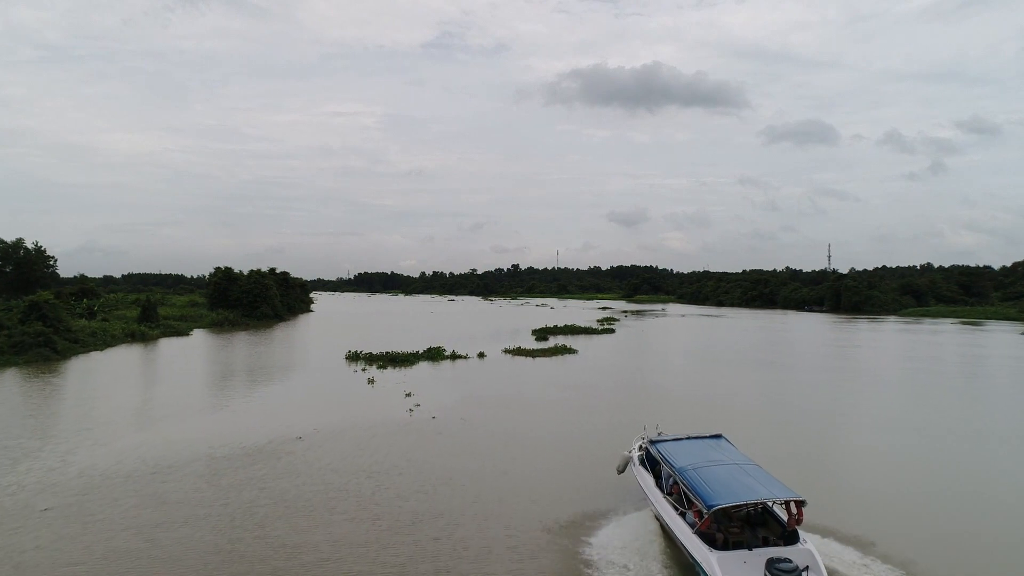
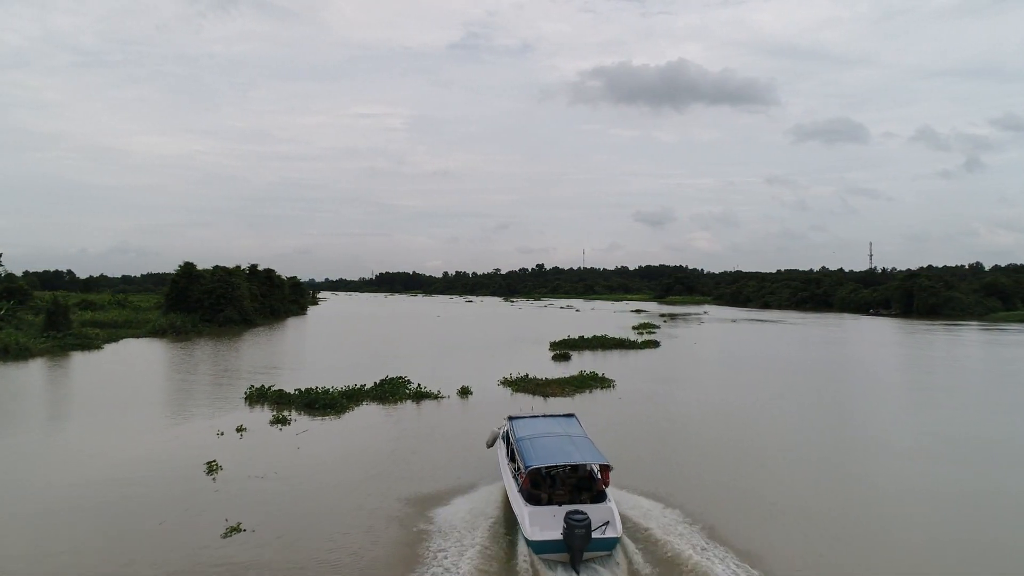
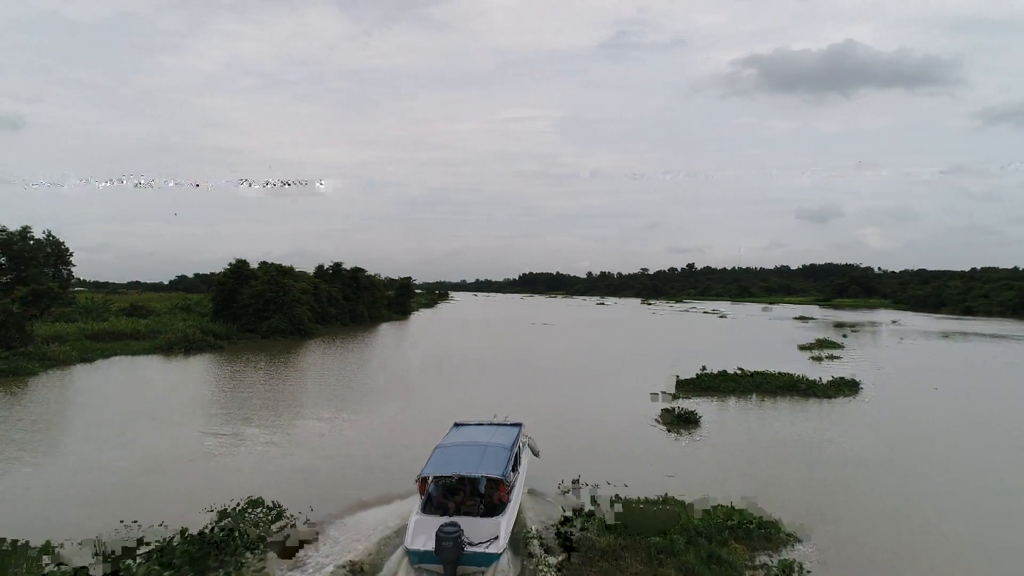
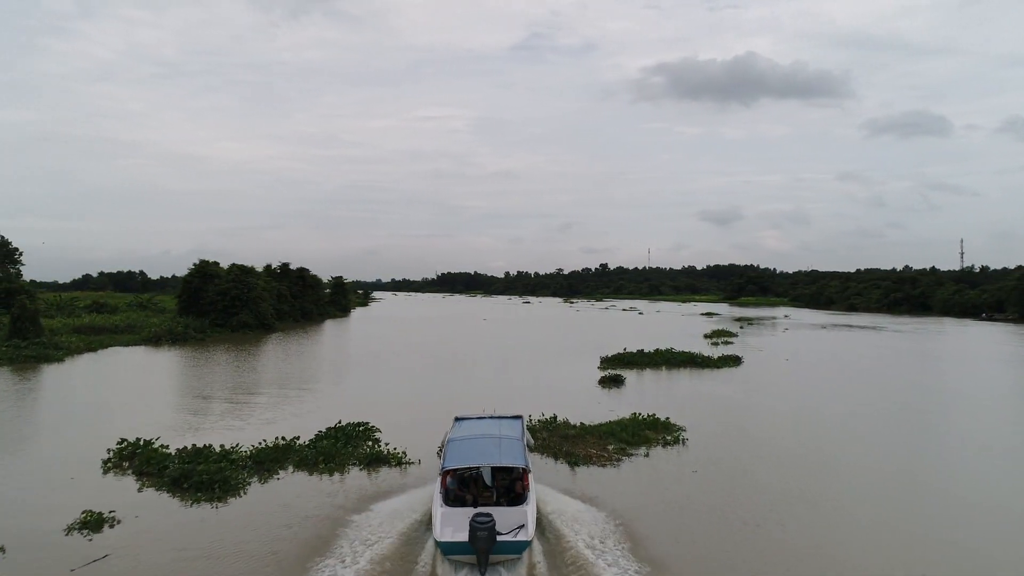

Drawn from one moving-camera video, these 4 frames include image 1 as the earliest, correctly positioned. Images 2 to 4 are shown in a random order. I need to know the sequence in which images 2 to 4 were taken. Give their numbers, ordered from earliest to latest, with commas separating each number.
2, 4, 3
